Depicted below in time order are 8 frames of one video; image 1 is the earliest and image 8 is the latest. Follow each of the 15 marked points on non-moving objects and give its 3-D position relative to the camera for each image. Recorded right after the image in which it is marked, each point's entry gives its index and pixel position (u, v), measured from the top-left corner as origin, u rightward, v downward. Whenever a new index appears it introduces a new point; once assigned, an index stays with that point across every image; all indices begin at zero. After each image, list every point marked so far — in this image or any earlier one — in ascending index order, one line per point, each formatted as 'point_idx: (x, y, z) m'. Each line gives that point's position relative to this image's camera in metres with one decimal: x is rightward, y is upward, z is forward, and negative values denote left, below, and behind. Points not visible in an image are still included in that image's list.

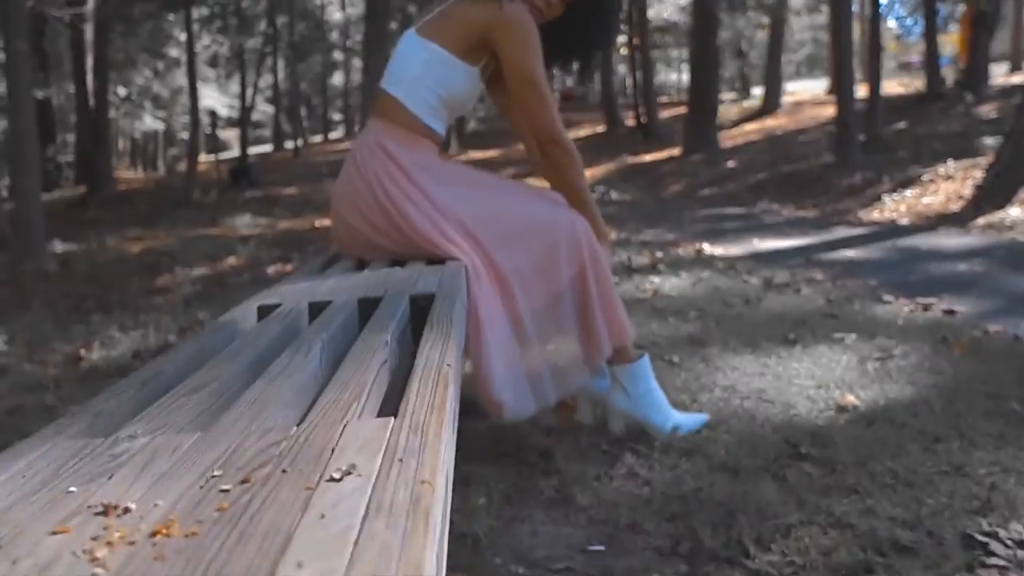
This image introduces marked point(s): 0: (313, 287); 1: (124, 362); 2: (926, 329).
0: (-0.5, 0.0, +2.4) m
1: (-2.5, -0.5, +5.5) m
2: (+2.2, -0.2, +4.6) m
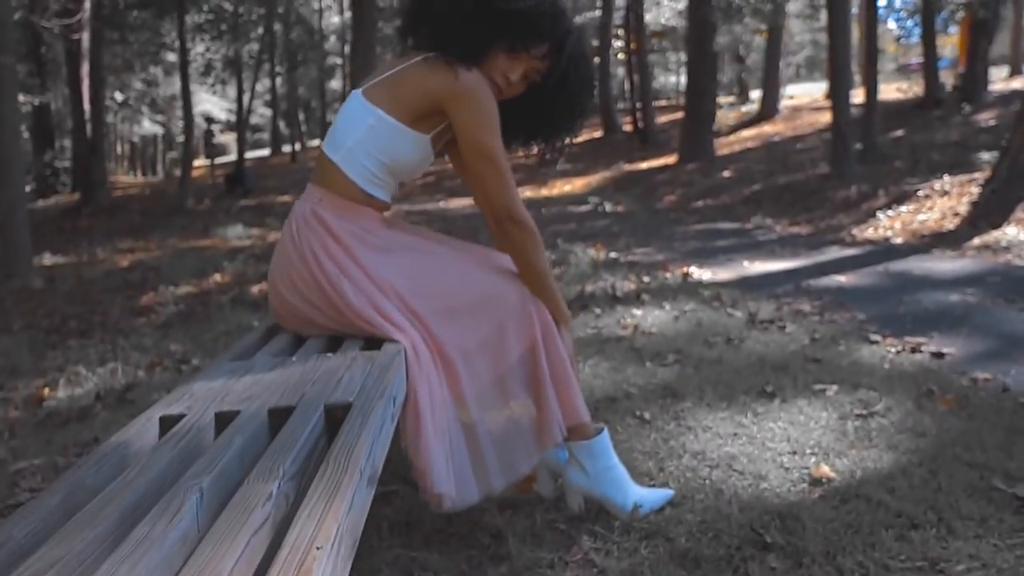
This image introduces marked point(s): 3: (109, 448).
0: (-0.7, -0.2, +2.2) m
1: (-2.6, -0.7, +5.3) m
2: (+2.0, -0.5, +4.4) m
3: (-0.9, -0.3, +1.9) m
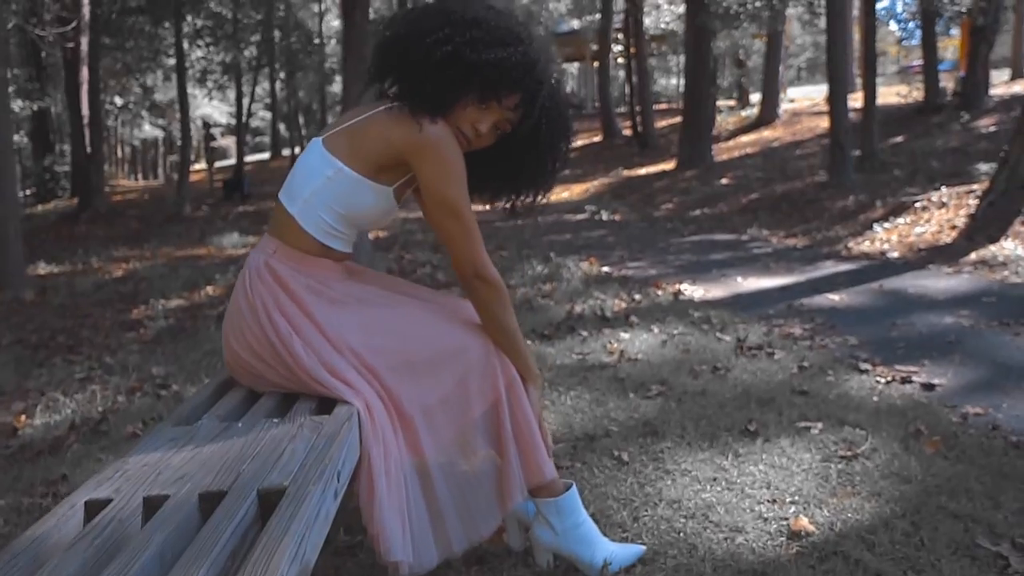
0: (-0.8, -0.4, +2.1) m
1: (-2.7, -0.9, +5.3) m
2: (+1.9, -0.6, +4.3) m
3: (-1.0, -0.5, +1.8) m
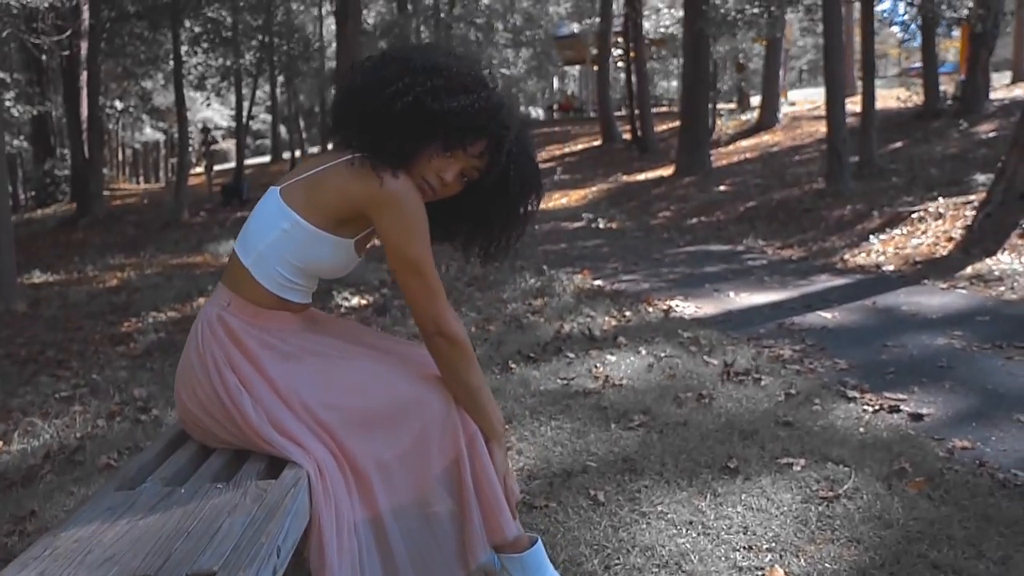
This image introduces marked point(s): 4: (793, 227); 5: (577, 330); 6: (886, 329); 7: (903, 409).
0: (-1.0, -0.6, +2.0) m
1: (-2.8, -1.1, +5.2) m
2: (+1.8, -0.8, +4.2) m
3: (-1.1, -0.7, +1.7) m
4: (+4.2, +0.9, +13.1) m
5: (+0.5, -0.4, +7.3) m
6: (+2.9, -0.3, +6.8) m
7: (+2.2, -0.7, +4.9) m
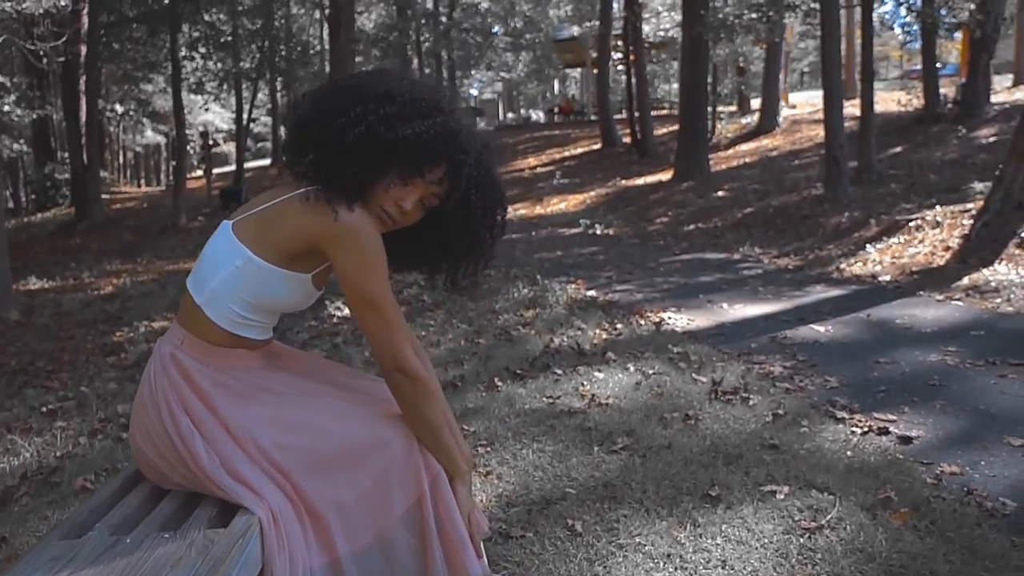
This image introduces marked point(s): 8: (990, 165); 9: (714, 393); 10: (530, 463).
0: (-1.1, -0.7, +1.9) m
1: (-2.9, -1.2, +5.1) m
2: (+1.7, -0.9, +4.1) m
3: (-1.2, -0.8, +1.6) m
4: (+4.2, +0.8, +13.1) m
5: (+0.5, -0.5, +7.2) m
6: (+2.8, -0.4, +6.7) m
7: (+2.1, -0.8, +4.8) m
8: (+8.4, +2.1, +15.2) m
9: (+1.3, -0.7, +5.5) m
10: (+0.1, -0.9, +4.5) m
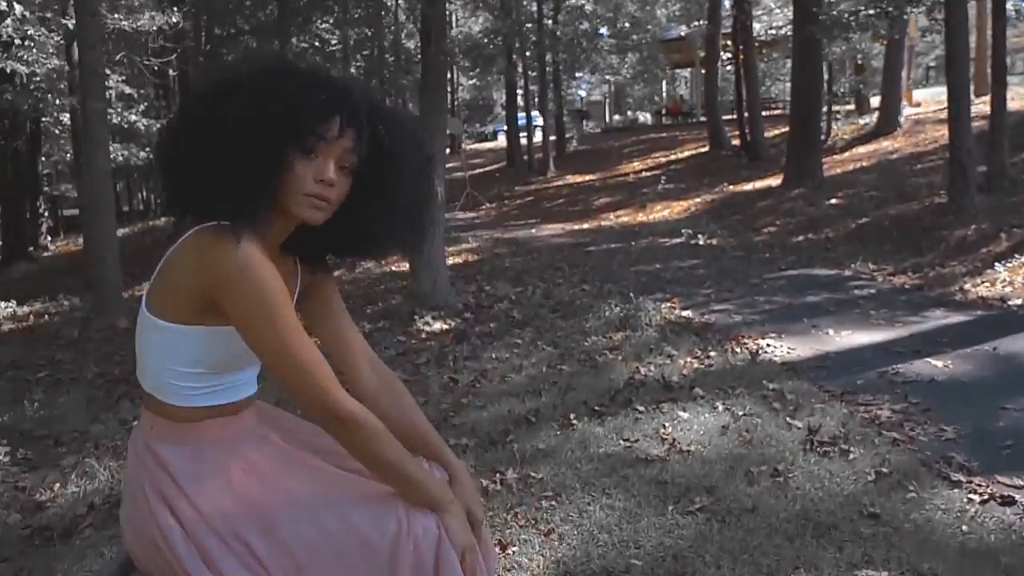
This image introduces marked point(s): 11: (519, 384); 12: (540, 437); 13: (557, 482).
0: (-1.1, -0.9, +1.7) m
1: (-2.5, -1.3, +5.1) m
2: (+2.0, -1.1, +3.6) m
3: (-1.3, -1.0, +1.4) m
4: (+5.5, +0.6, +12.1) m
5: (+1.1, -0.7, +6.7) m
6: (+3.4, -0.7, +6.0) m
7: (+2.4, -1.0, +4.2) m
8: (+10.0, +1.8, +13.7) m
9: (+1.7, -0.9, +5.0) m
10: (+0.4, -1.1, +4.1) m
11: (+0.1, -0.8, +7.0) m
12: (+0.2, -0.9, +5.5) m
13: (+0.2, -1.0, +4.6) m
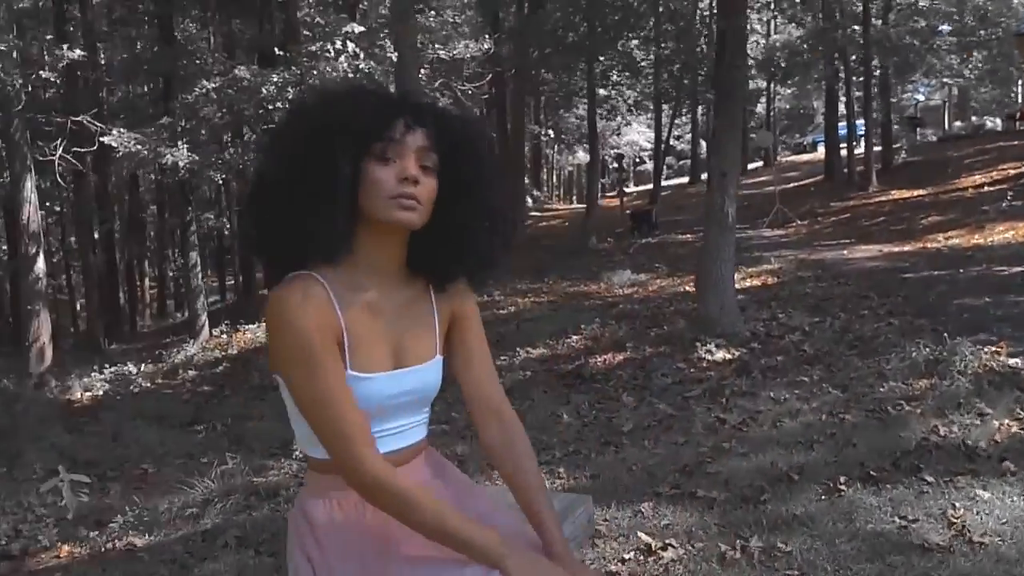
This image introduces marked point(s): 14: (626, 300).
0: (-0.8, -1.0, +1.8) m
1: (-1.1, -1.5, +5.5) m
2: (+2.6, -1.4, +2.5) m
3: (-1.1, -1.1, +1.6) m
4: (+9.0, 0.0, +9.3) m
5: (+2.9, -1.0, +5.8) m
6: (+4.8, -1.1, +4.2) m
7: (+3.3, -1.3, +2.9) m
8: (+13.7, +1.0, +9.2) m
9: (+2.9, -1.2, +3.9) m
10: (+1.3, -1.3, +3.5) m
11: (+2.0, -1.1, +6.4) m
12: (+1.6, -1.2, +4.9) m
13: (+1.4, -1.3, +4.1) m
14: (+2.0, -0.2, +15.2) m
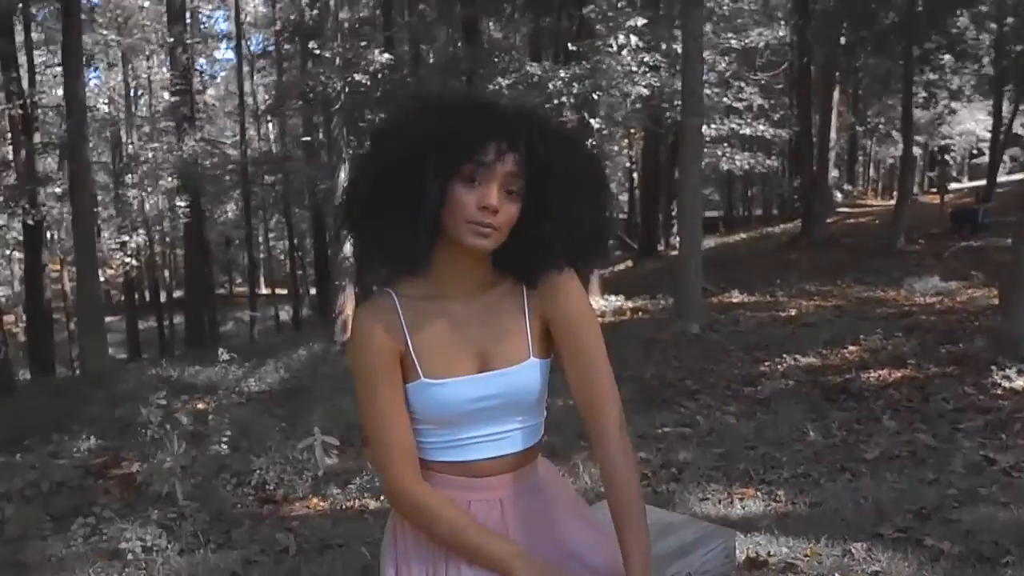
0: (-0.8, -1.0, +2.0) m
1: (+0.2, -1.5, +5.6) m
2: (+2.7, -1.6, +1.5) m
3: (-1.2, -1.1, +1.9) m
4: (+11.0, -0.6, +5.7) m
5: (+4.1, -1.2, +4.5) m
6: (+5.3, -1.4, +2.4) m
7: (+3.4, -1.6, +1.7) m
8: (+15.5, +0.2, +4.0) m
9: (+3.4, -1.4, +2.7) m
10: (+1.8, -1.5, +2.9) m
11: (+3.5, -1.2, +5.4) m
12: (+2.5, -1.3, +4.1) m
13: (+2.0, -1.4, +3.4) m
14: (+6.4, -0.3, +13.6) m
